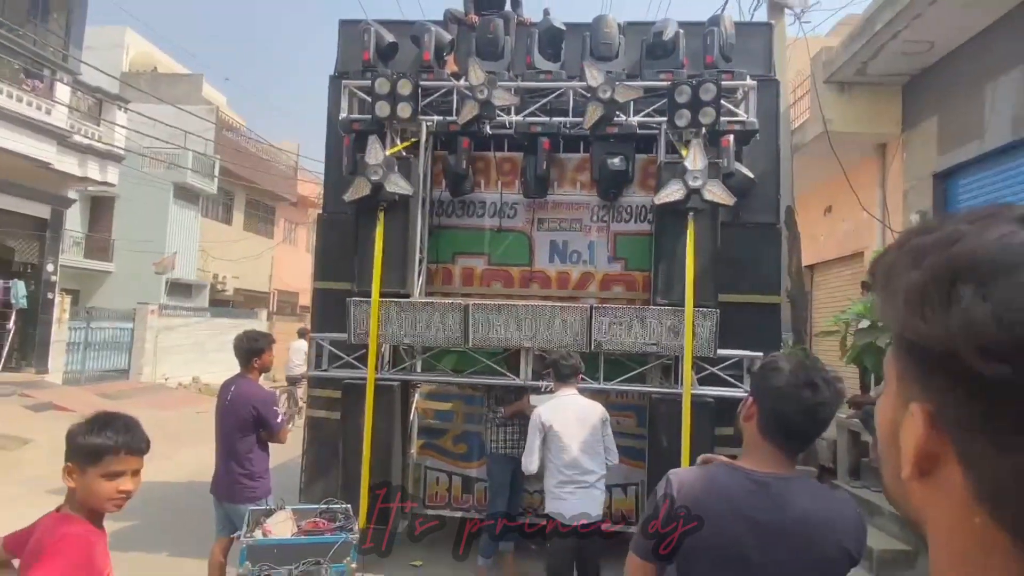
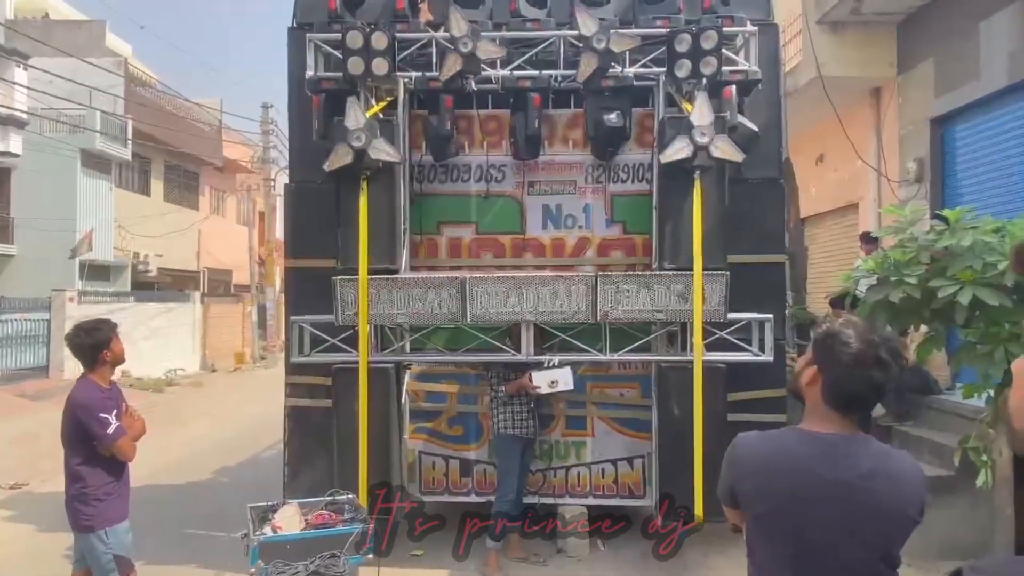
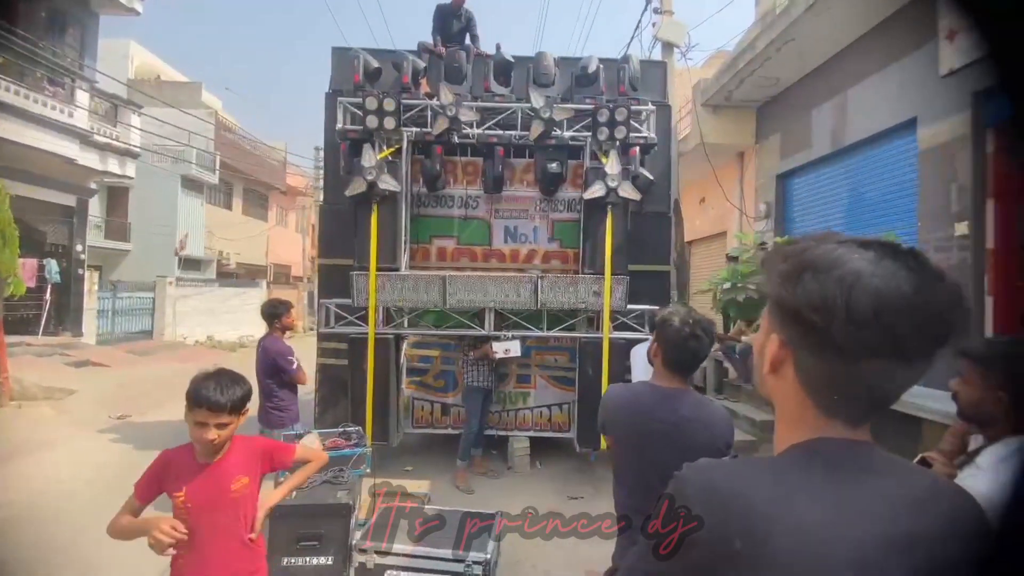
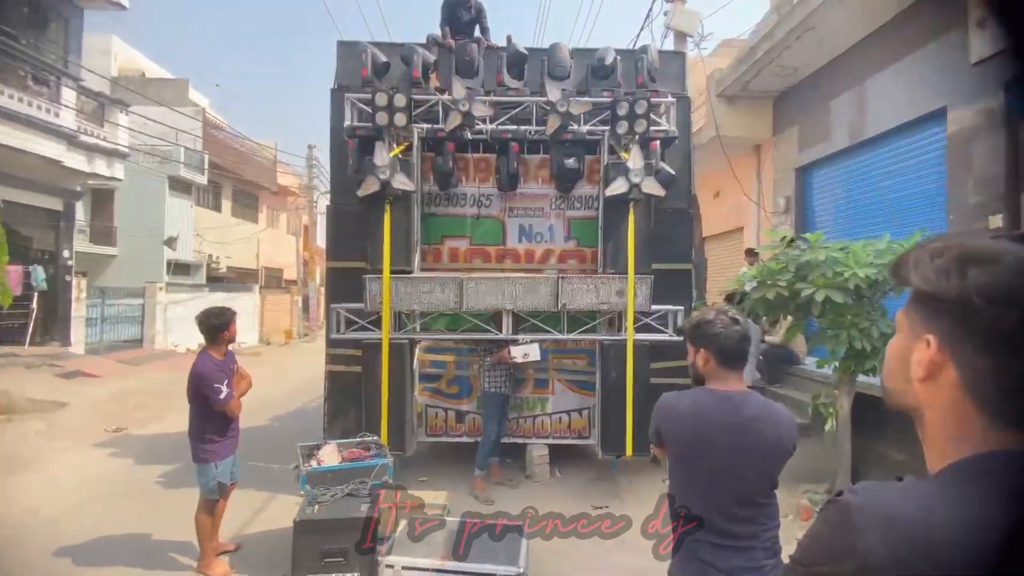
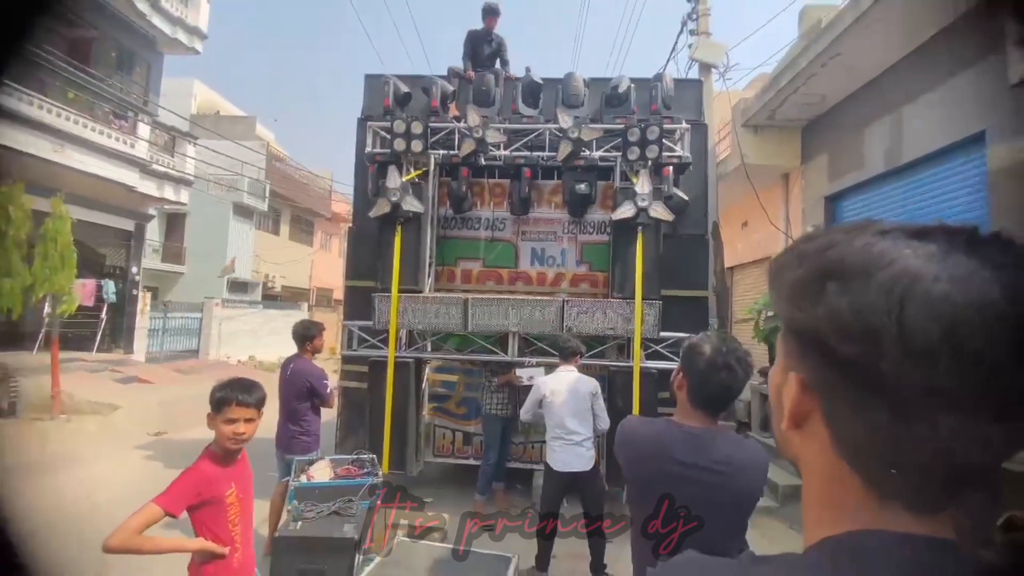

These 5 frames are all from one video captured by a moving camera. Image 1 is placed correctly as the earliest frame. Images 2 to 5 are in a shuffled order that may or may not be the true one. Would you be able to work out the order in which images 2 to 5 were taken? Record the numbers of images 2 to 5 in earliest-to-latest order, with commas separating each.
5, 3, 4, 2
